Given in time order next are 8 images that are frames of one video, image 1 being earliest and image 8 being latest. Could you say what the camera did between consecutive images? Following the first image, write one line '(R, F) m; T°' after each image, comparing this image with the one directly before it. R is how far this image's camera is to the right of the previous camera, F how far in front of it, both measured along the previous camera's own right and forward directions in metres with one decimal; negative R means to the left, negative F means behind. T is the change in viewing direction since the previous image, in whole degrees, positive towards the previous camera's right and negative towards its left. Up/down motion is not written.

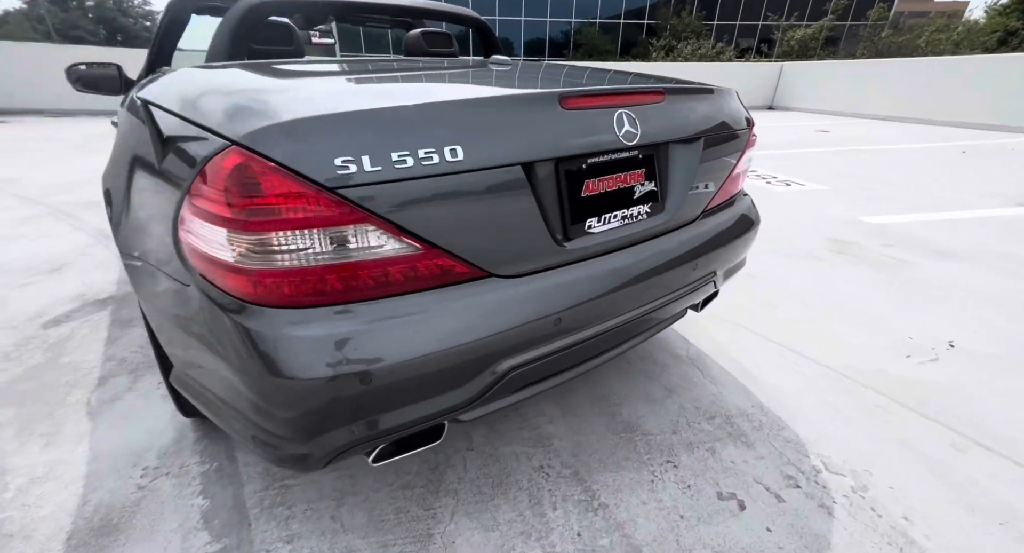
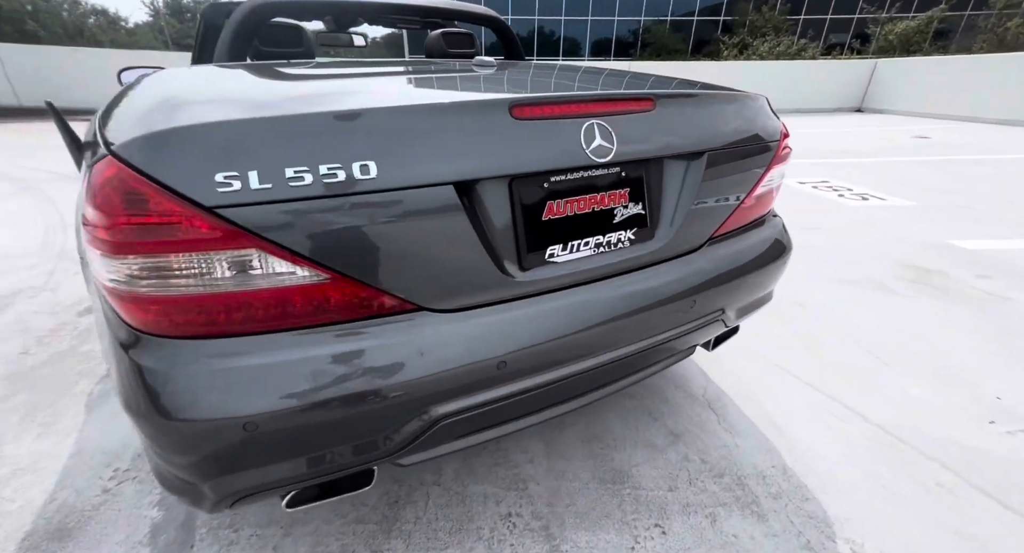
(+0.2, +0.2) m; -7°
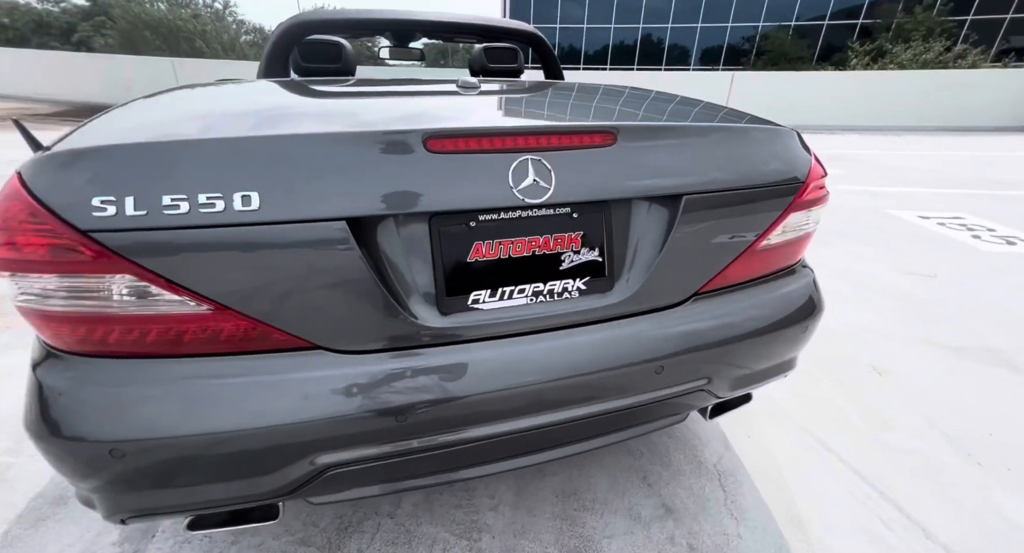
(+0.3, +0.1) m; -11°
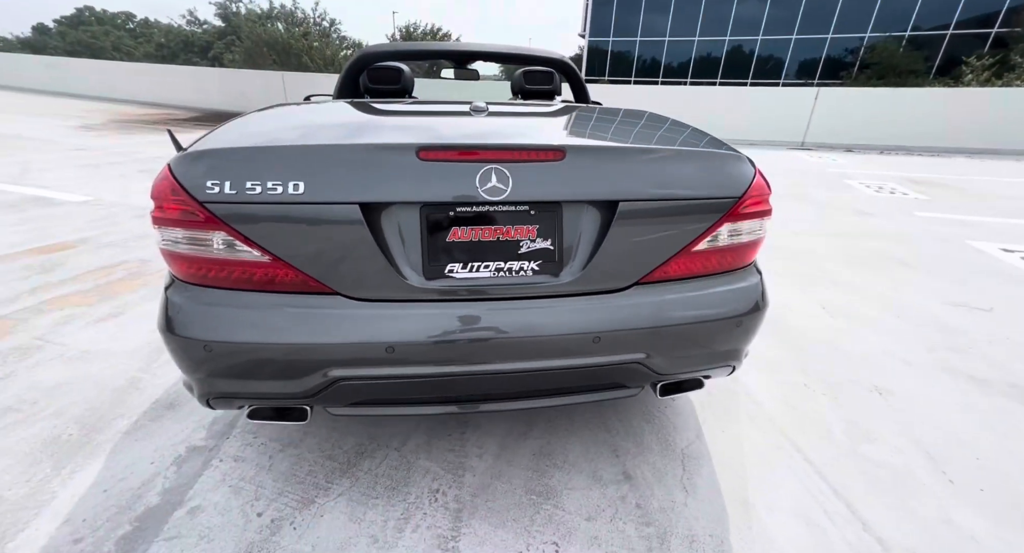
(+0.3, -0.3) m; -9°
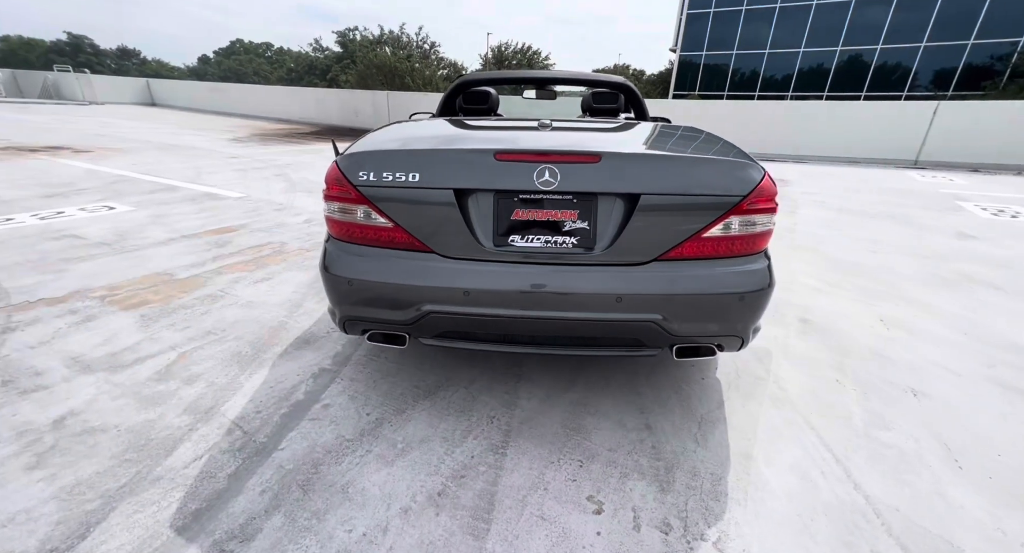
(+0.1, -0.4) m; -10°
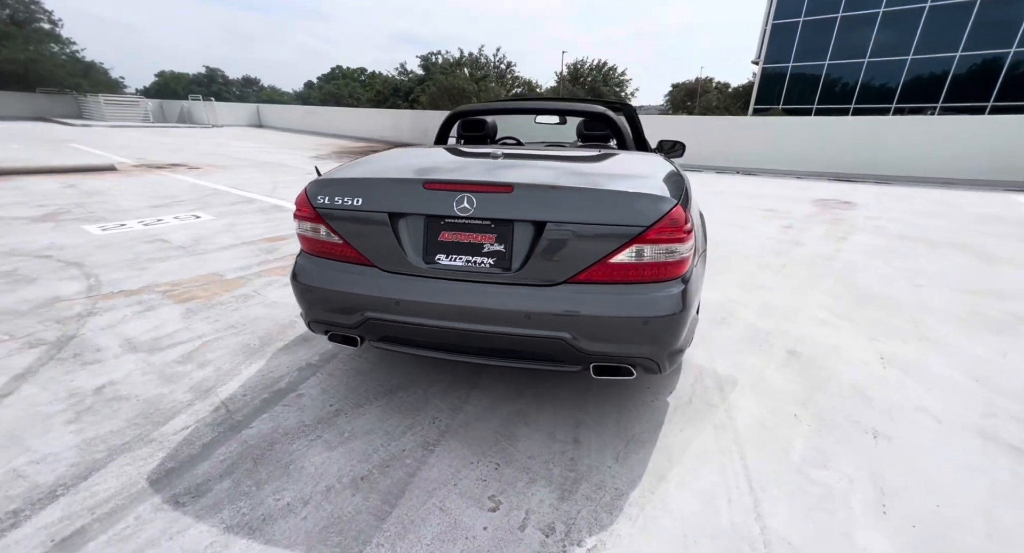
(+0.6, -0.1) m; -9°
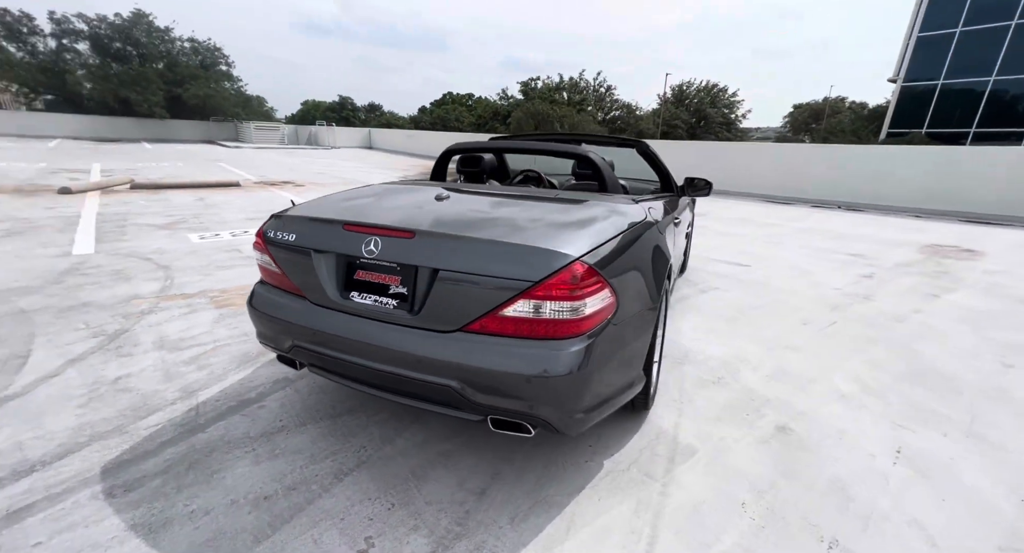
(+0.7, +0.1) m; -12°
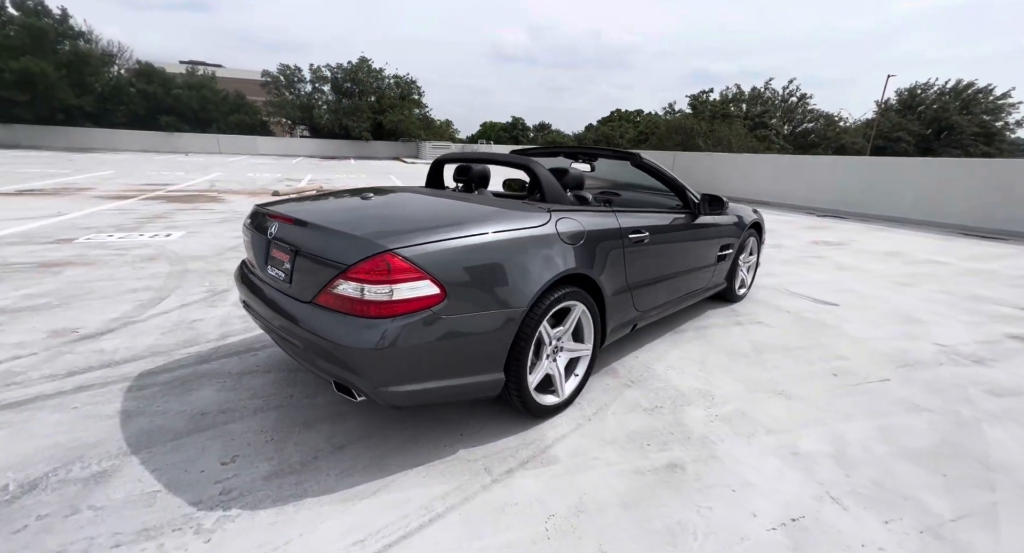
(+1.3, +0.1) m; -20°
